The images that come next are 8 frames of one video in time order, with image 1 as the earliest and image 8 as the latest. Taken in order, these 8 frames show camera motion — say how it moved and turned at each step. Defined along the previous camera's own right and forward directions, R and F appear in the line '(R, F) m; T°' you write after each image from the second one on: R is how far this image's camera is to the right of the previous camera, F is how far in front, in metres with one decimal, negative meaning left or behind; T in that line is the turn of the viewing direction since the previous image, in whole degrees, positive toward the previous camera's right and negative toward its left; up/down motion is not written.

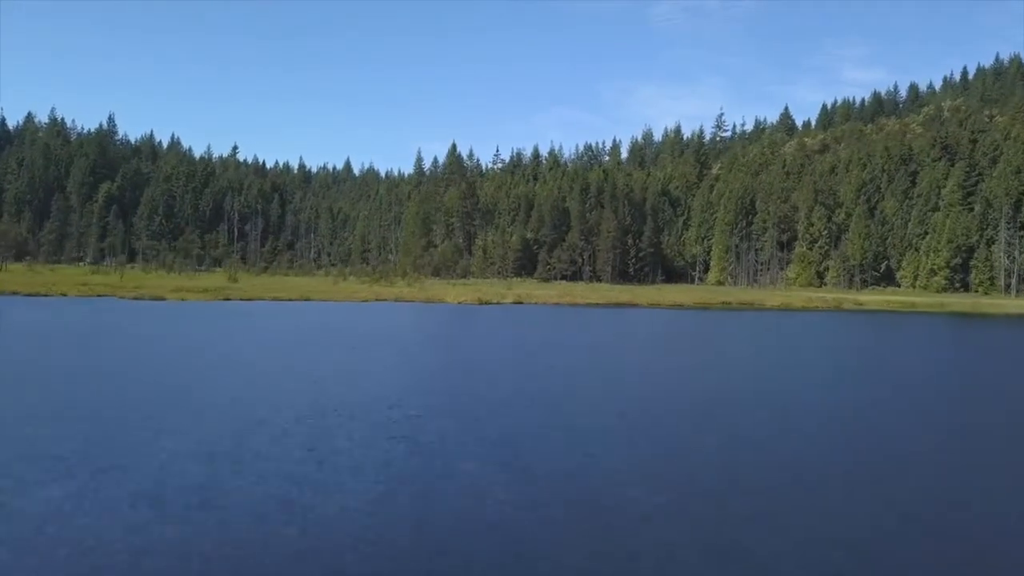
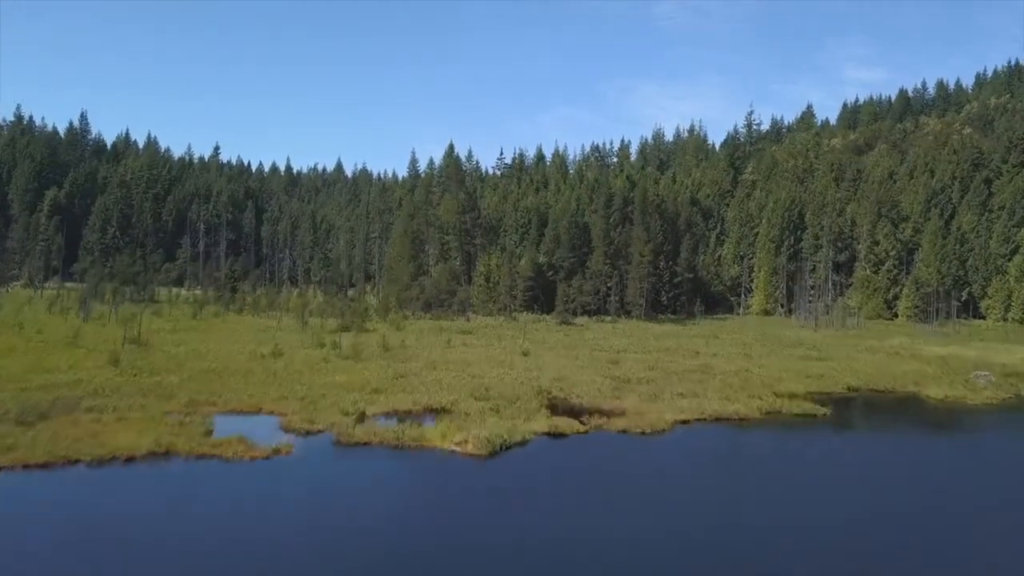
(-1.2, +21.0) m; 0°
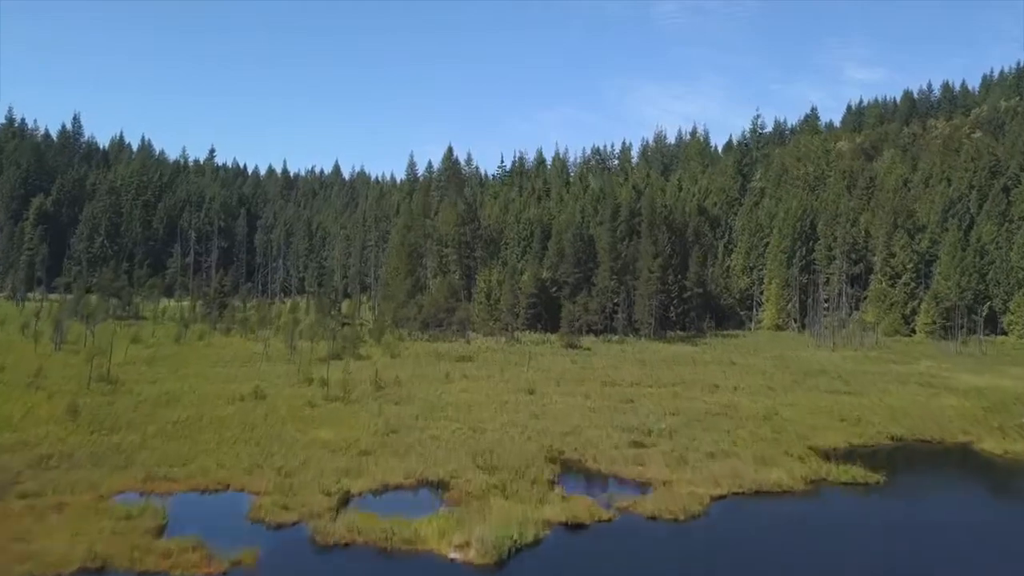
(-0.3, +4.3) m; 0°
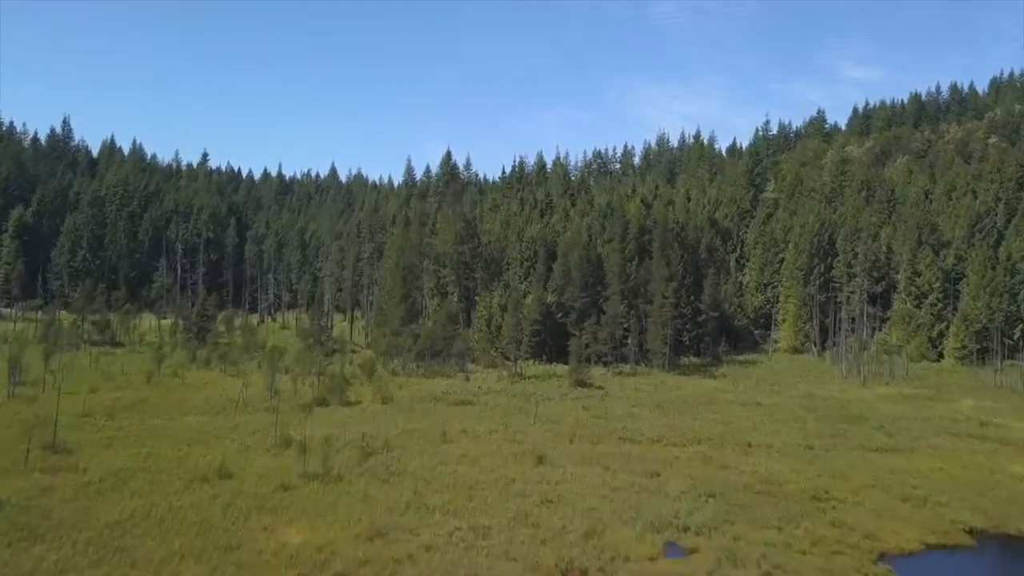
(-0.4, +6.1) m; 0°
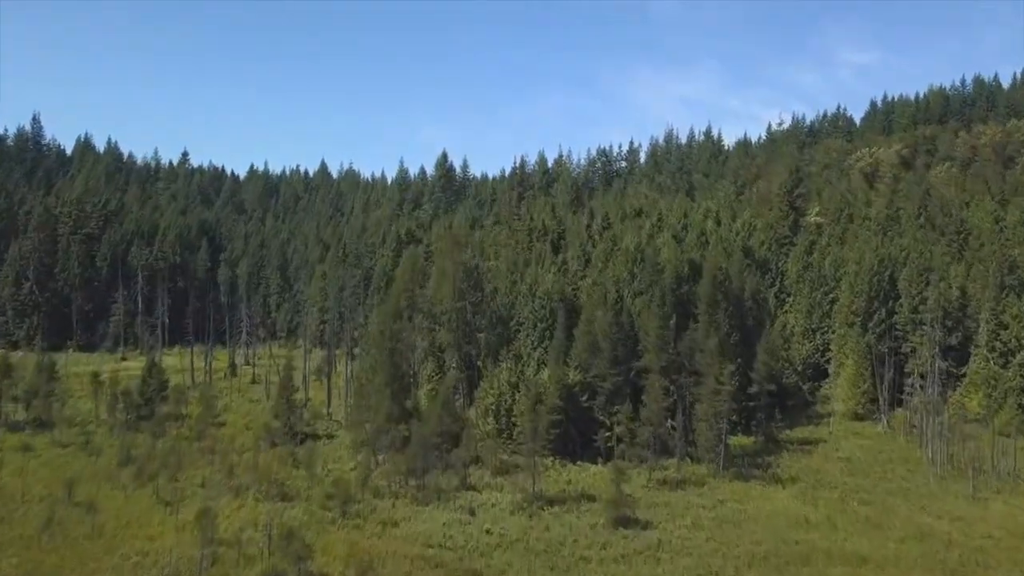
(-1.4, +15.9) m; 0°
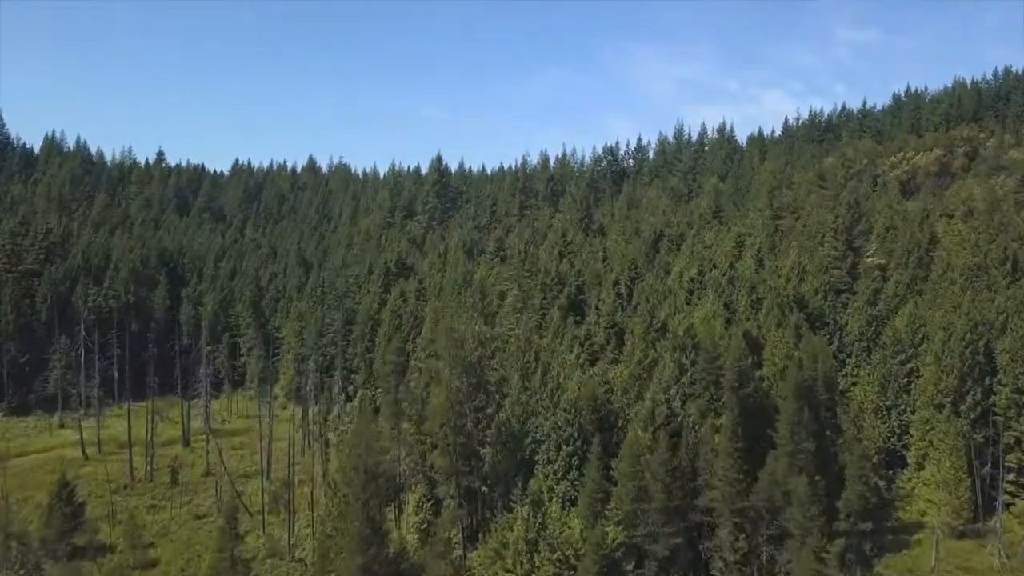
(-1.3, +17.6) m; 0°
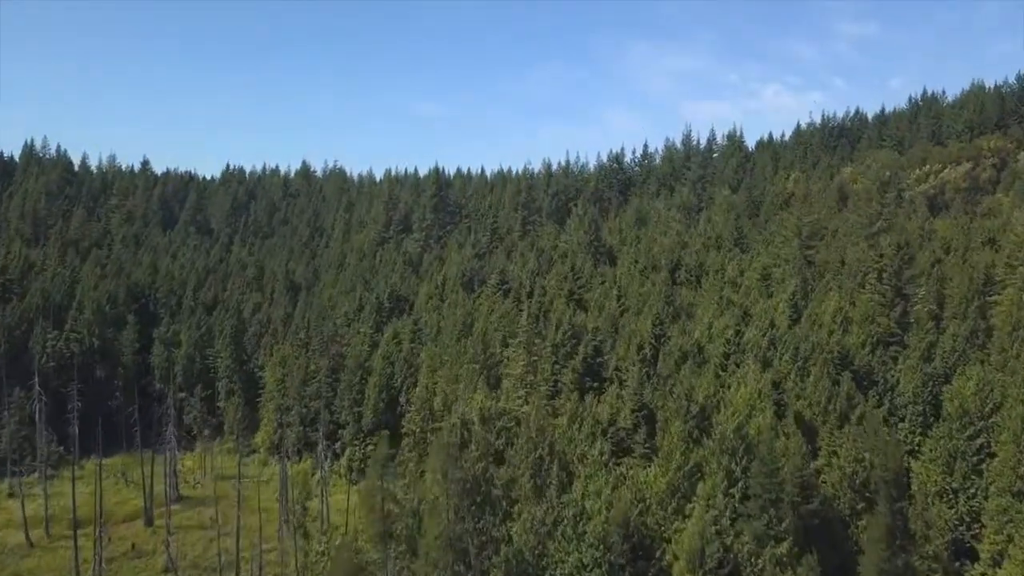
(-0.8, +10.9) m; 0°
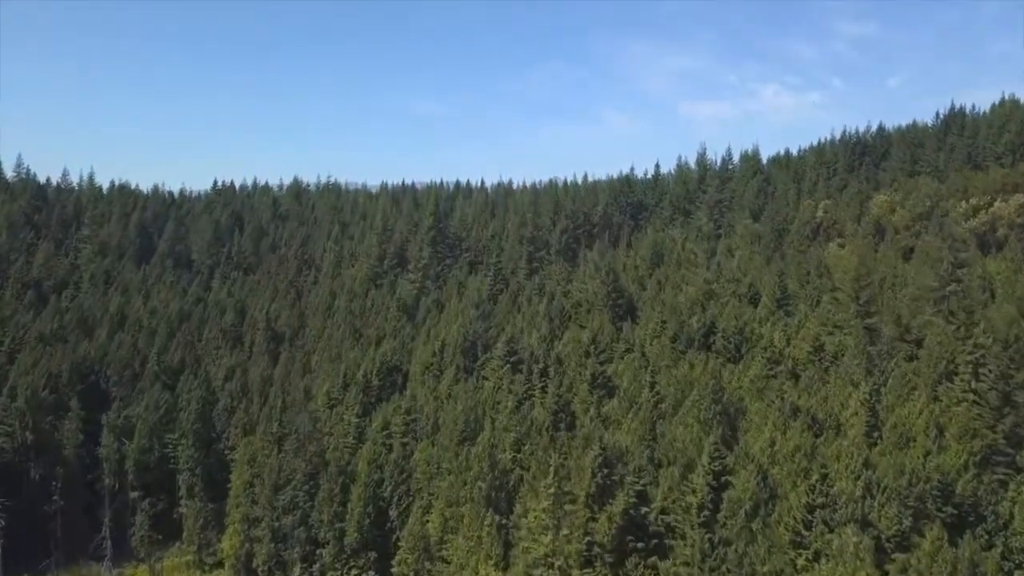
(-1.3, +16.3) m; 0°
